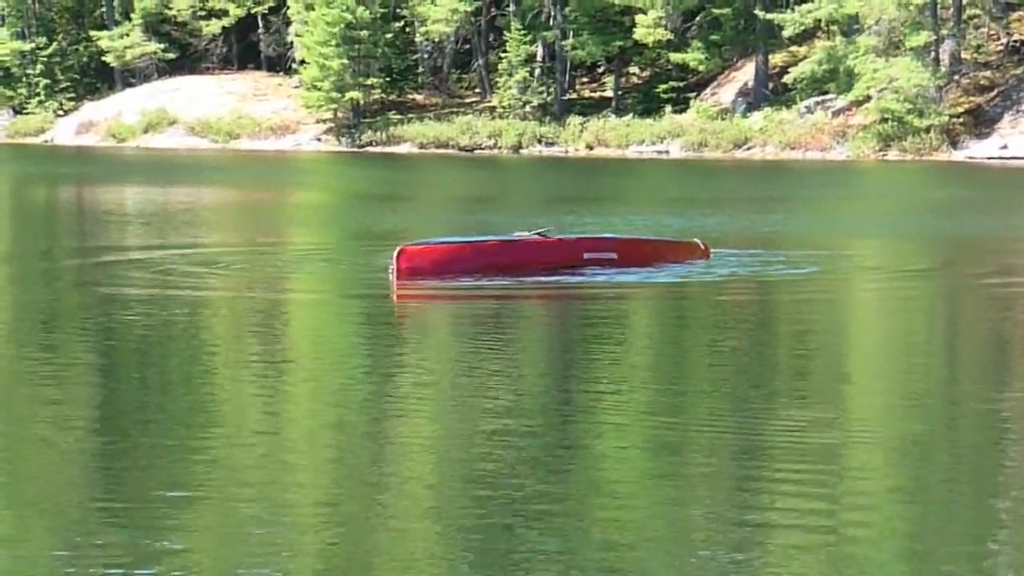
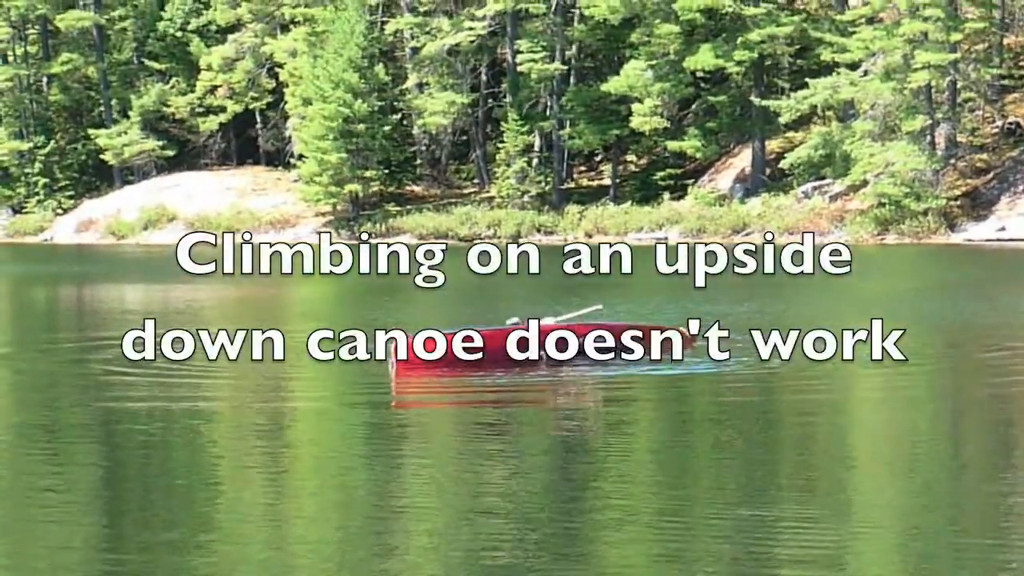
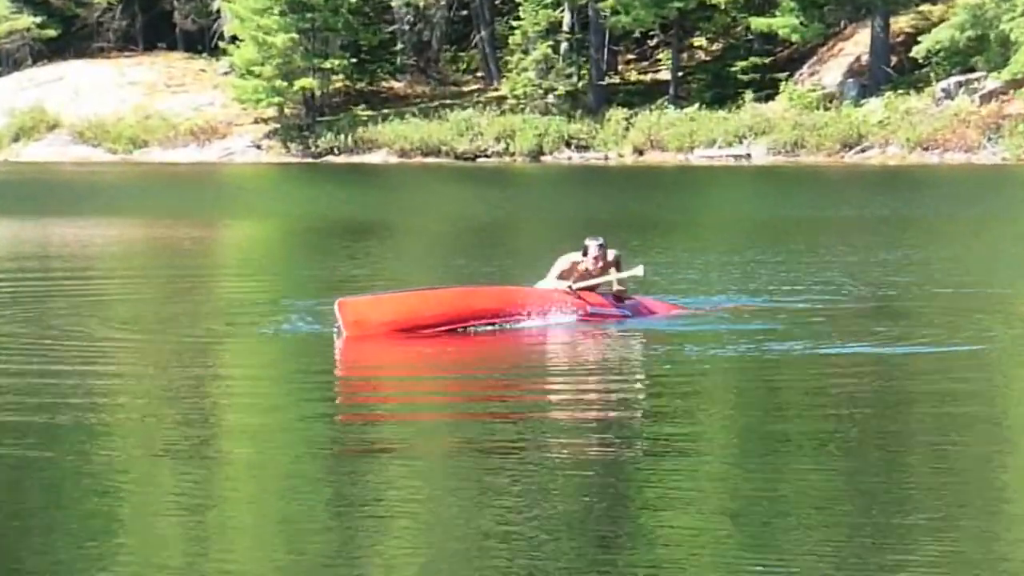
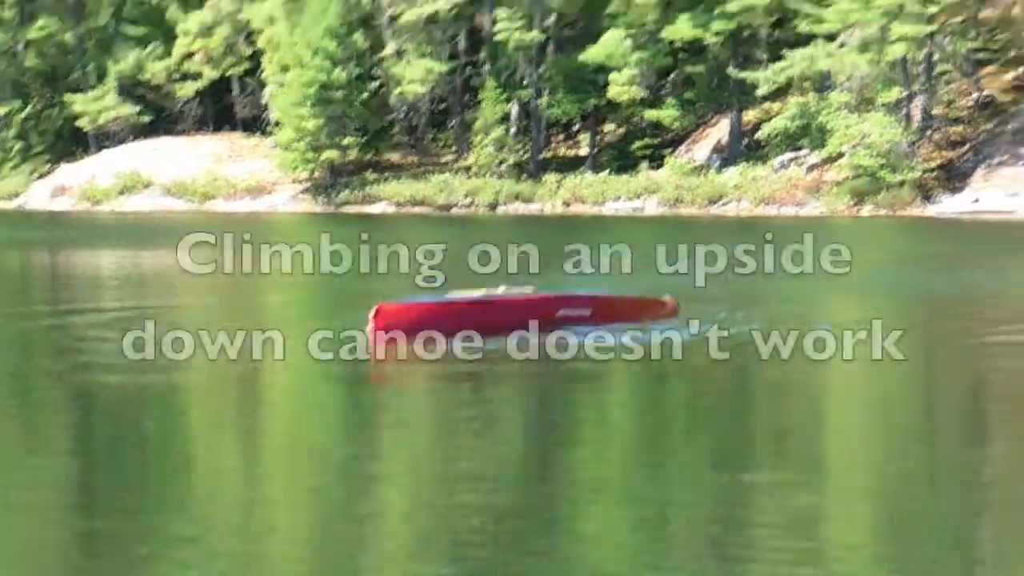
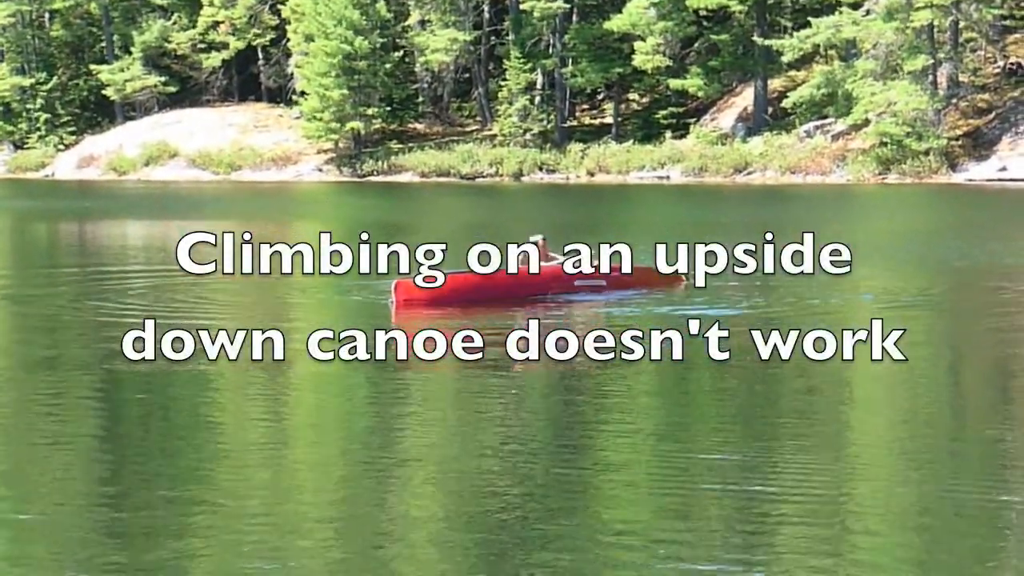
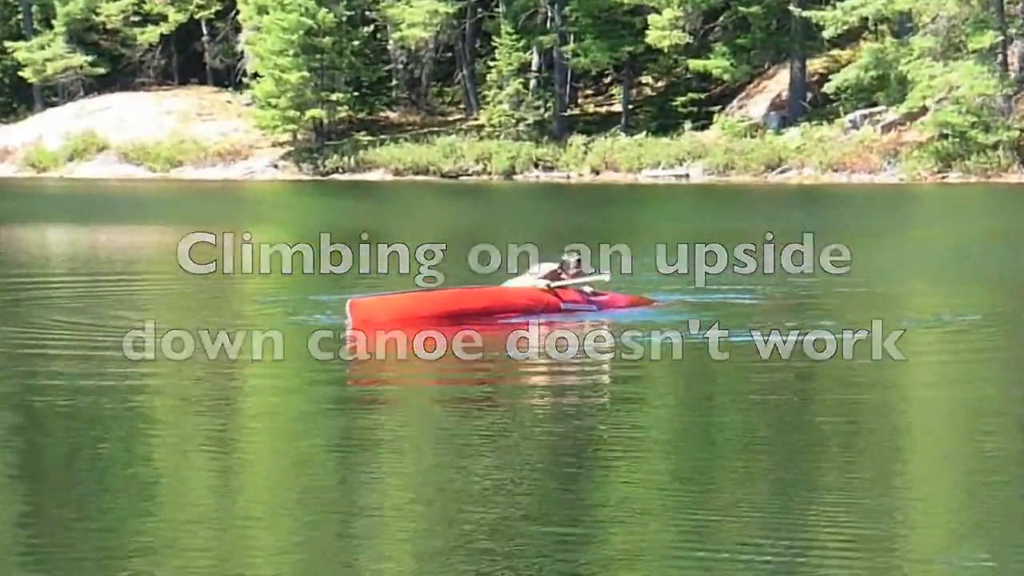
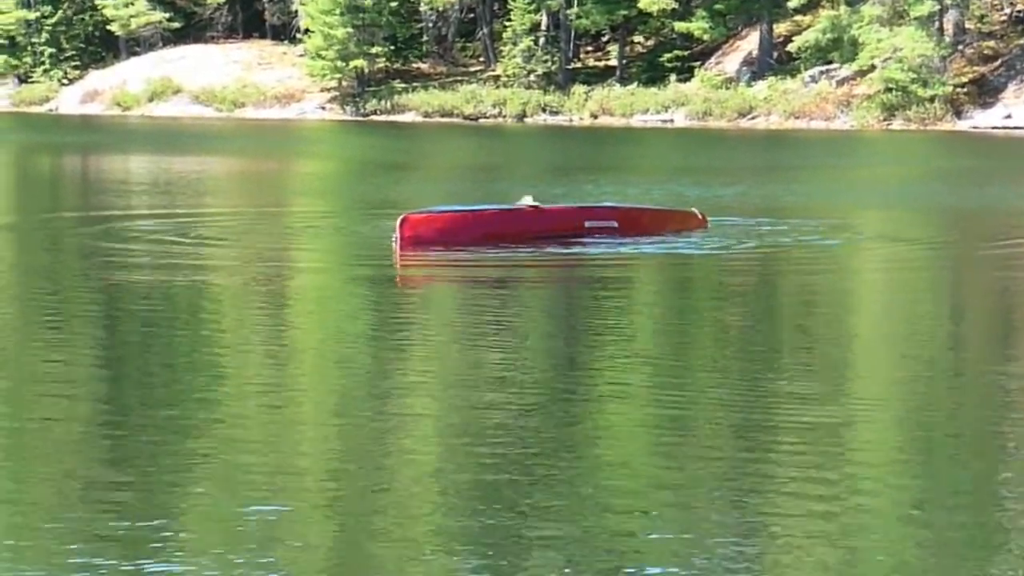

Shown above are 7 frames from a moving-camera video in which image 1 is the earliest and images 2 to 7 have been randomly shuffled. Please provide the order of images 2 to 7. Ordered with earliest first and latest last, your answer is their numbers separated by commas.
7, 4, 2, 5, 6, 3
